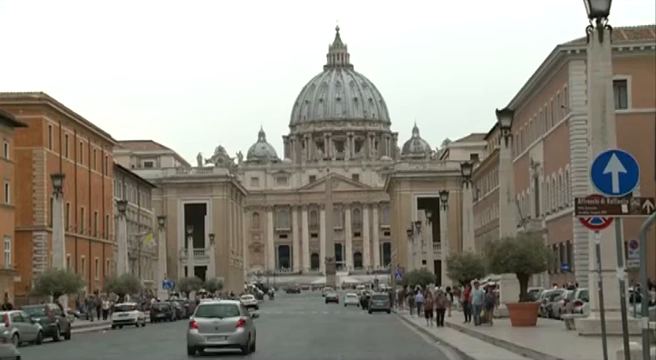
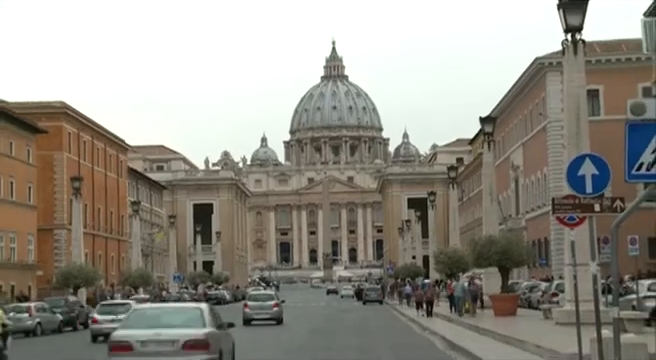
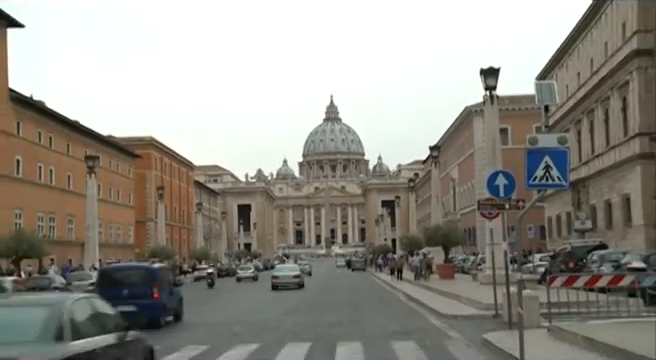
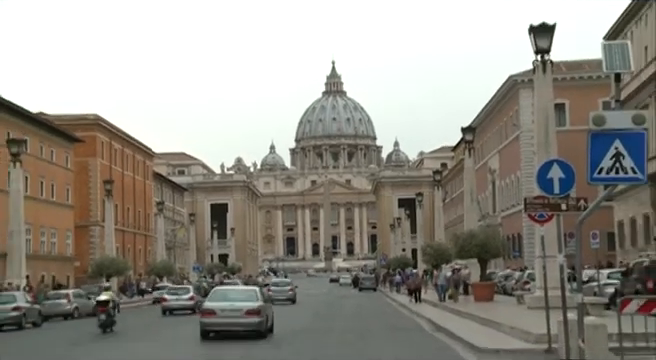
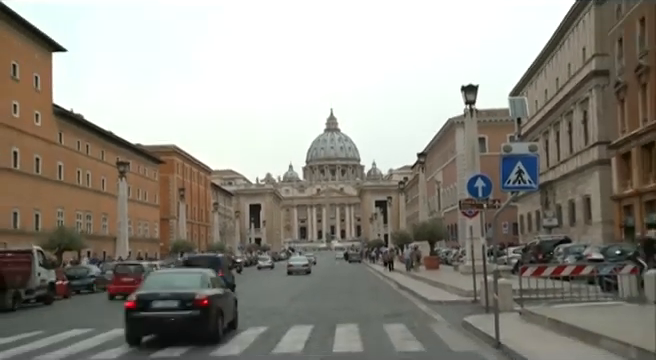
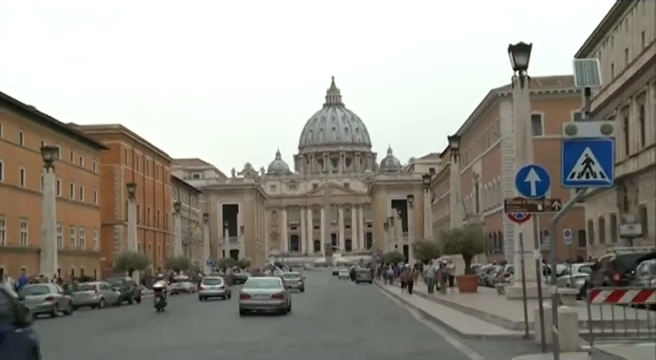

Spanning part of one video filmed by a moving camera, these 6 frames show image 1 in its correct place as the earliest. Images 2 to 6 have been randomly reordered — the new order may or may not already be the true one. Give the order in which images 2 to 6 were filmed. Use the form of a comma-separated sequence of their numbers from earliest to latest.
2, 4, 6, 3, 5
